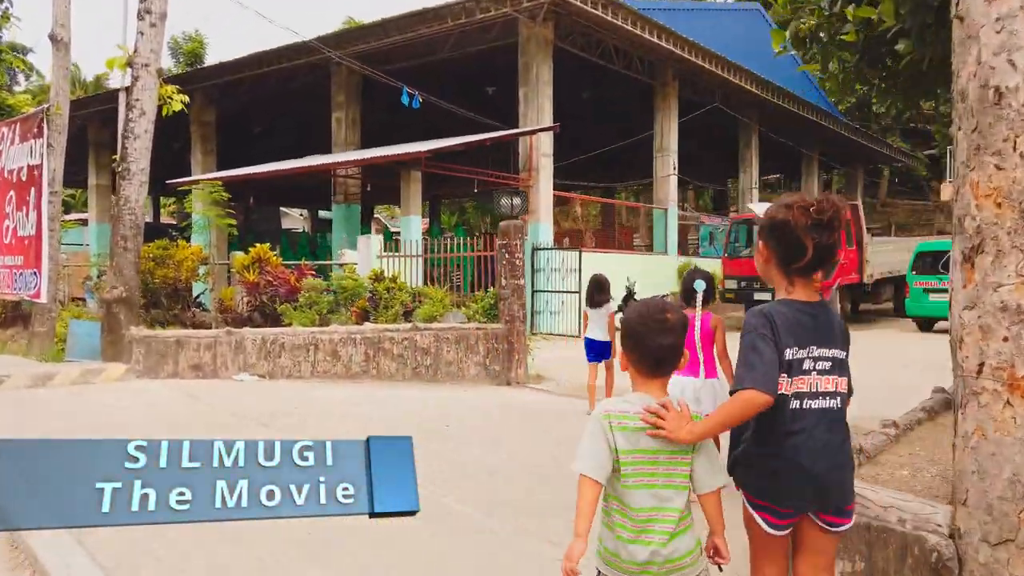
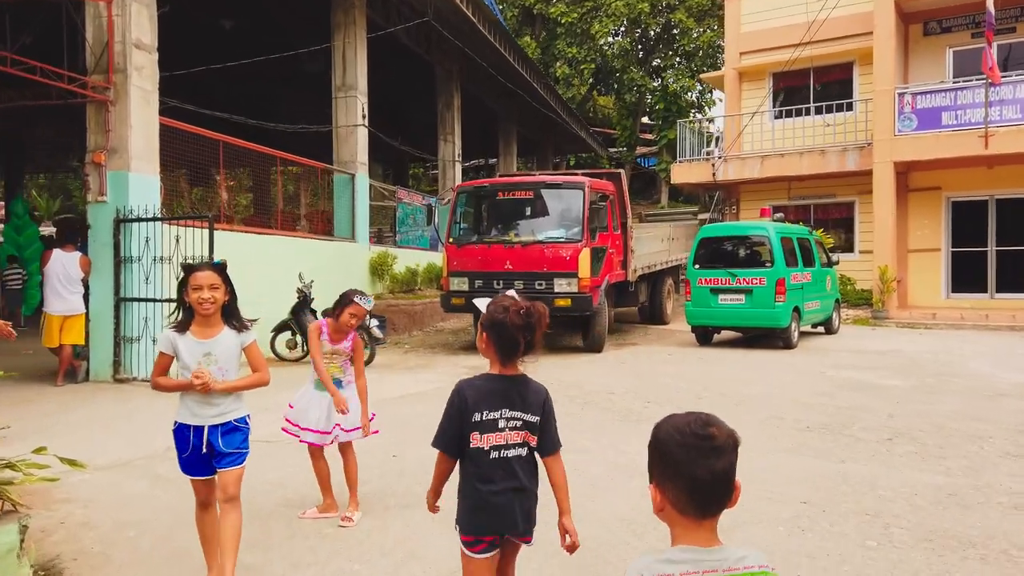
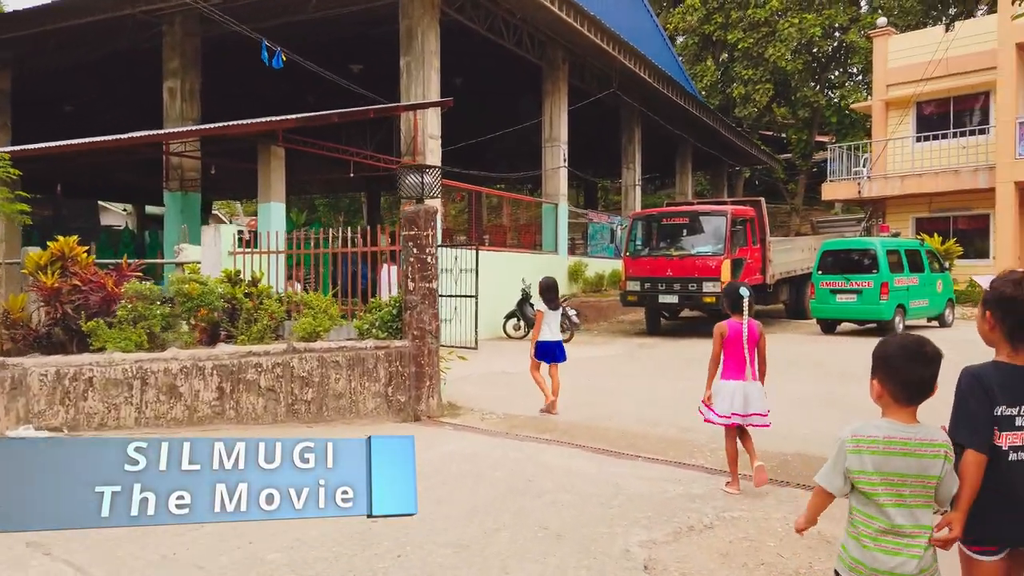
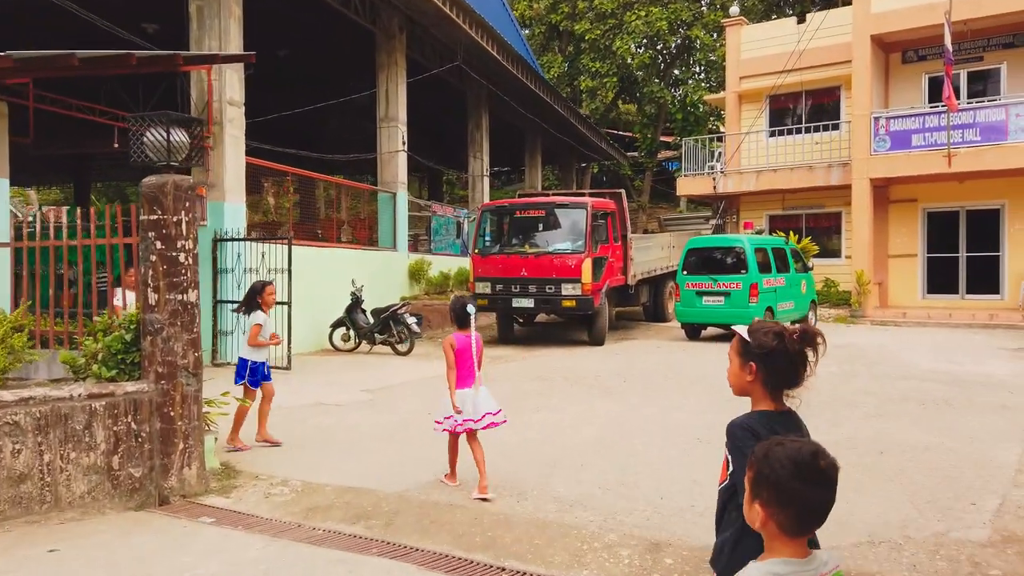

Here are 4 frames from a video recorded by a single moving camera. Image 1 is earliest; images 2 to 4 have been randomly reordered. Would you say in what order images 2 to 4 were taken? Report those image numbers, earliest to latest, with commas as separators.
3, 4, 2
